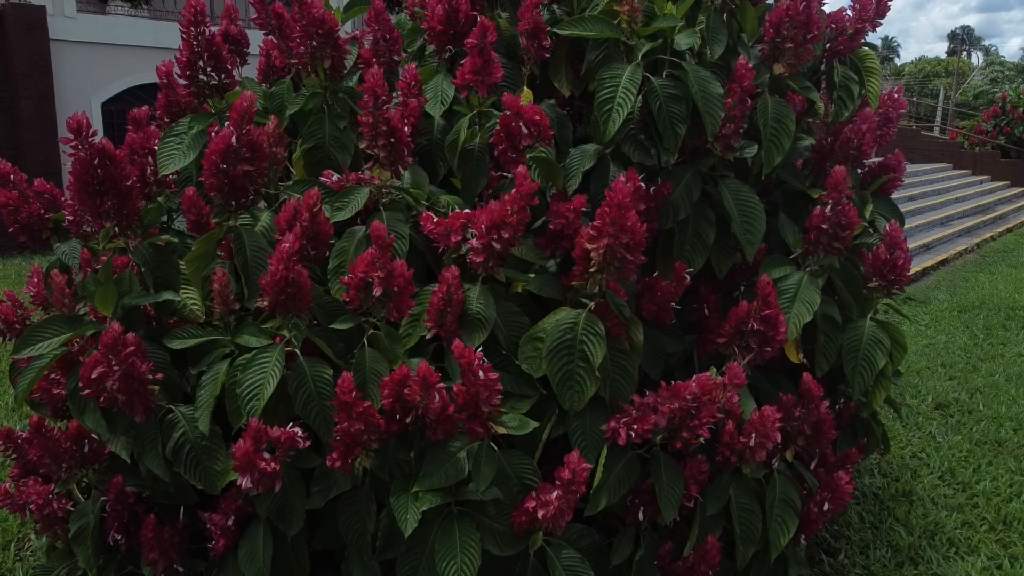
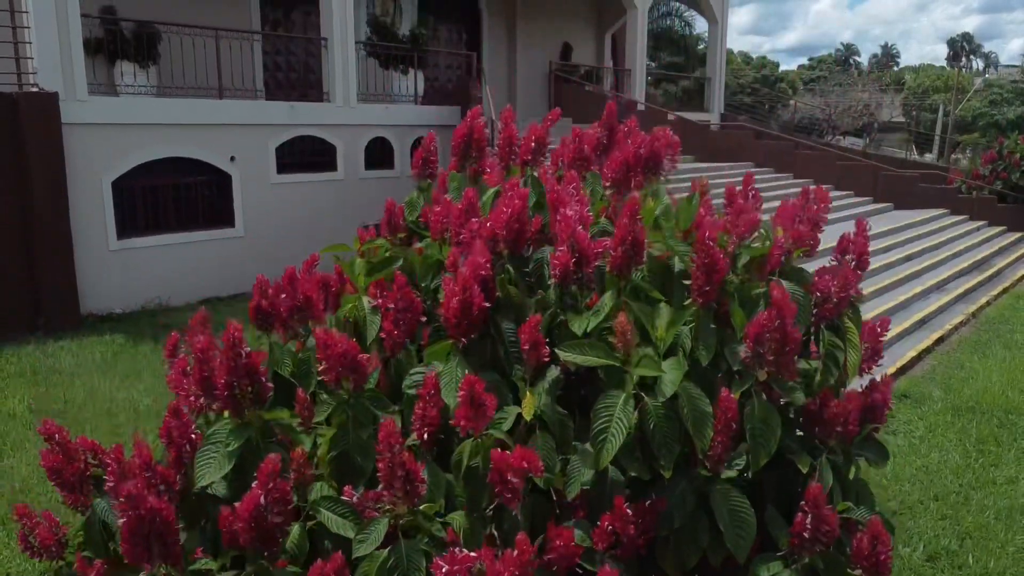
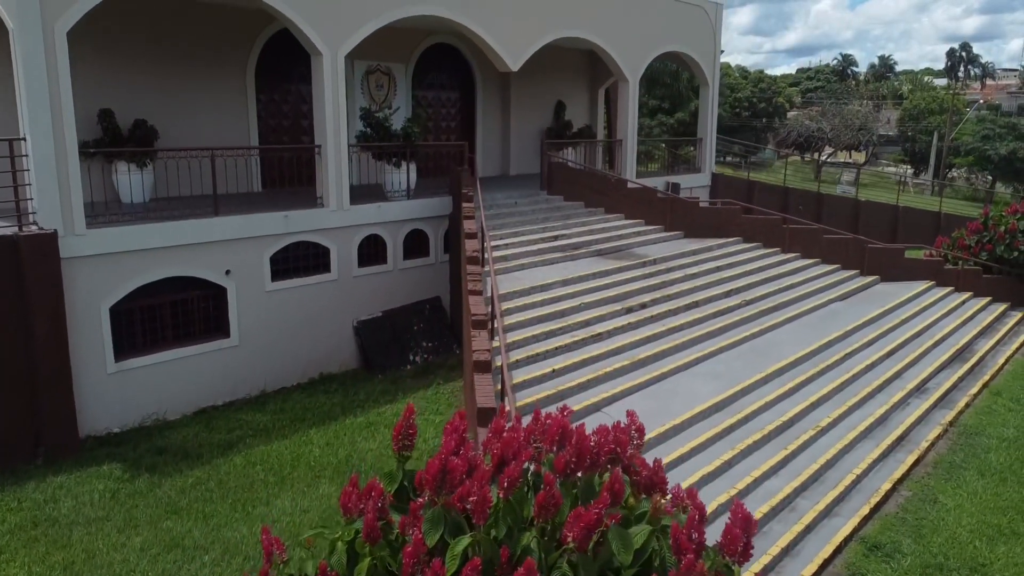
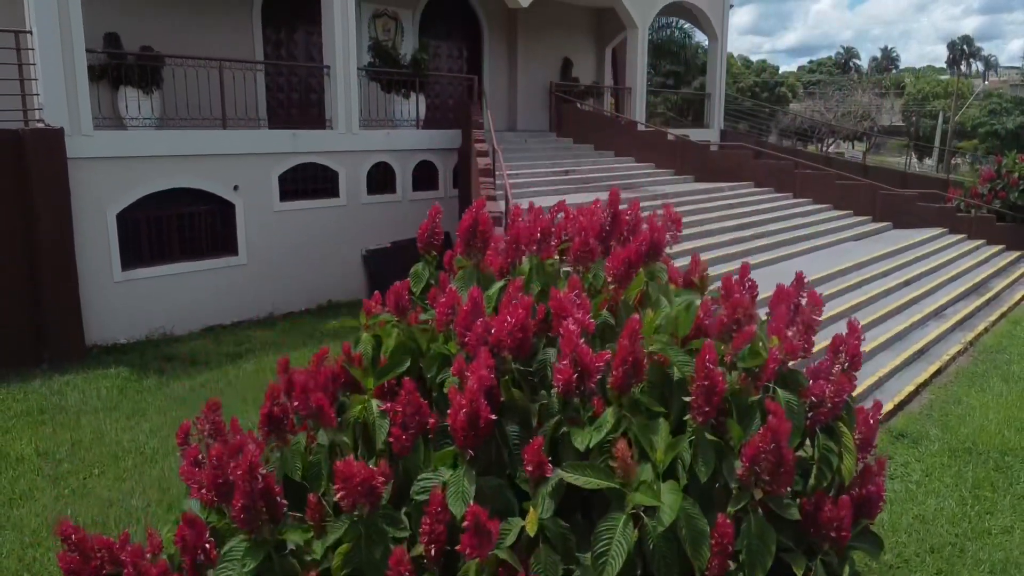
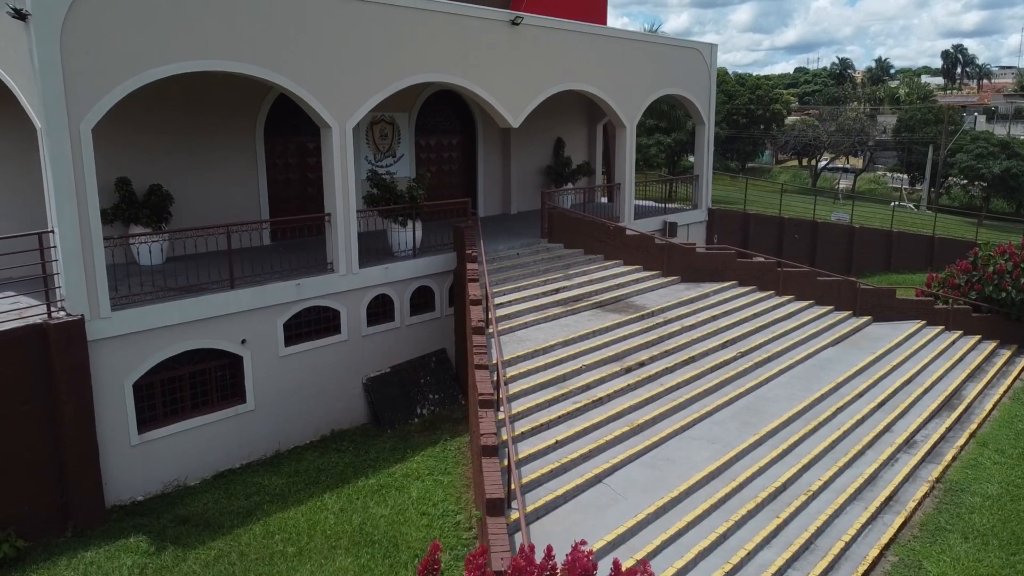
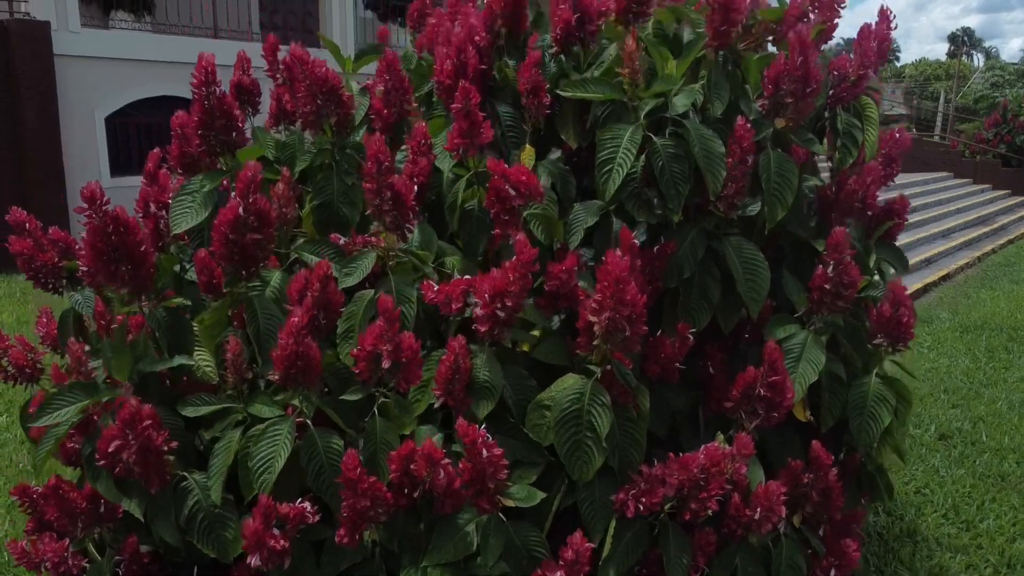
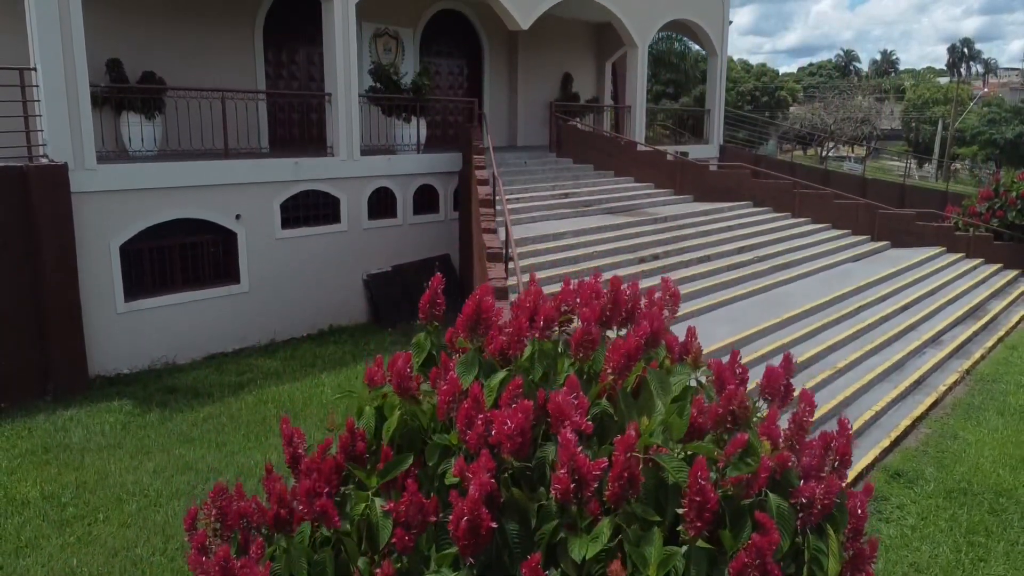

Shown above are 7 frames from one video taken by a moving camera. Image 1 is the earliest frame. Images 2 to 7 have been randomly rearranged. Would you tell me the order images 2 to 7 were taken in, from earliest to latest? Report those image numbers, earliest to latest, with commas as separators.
6, 2, 4, 7, 3, 5
